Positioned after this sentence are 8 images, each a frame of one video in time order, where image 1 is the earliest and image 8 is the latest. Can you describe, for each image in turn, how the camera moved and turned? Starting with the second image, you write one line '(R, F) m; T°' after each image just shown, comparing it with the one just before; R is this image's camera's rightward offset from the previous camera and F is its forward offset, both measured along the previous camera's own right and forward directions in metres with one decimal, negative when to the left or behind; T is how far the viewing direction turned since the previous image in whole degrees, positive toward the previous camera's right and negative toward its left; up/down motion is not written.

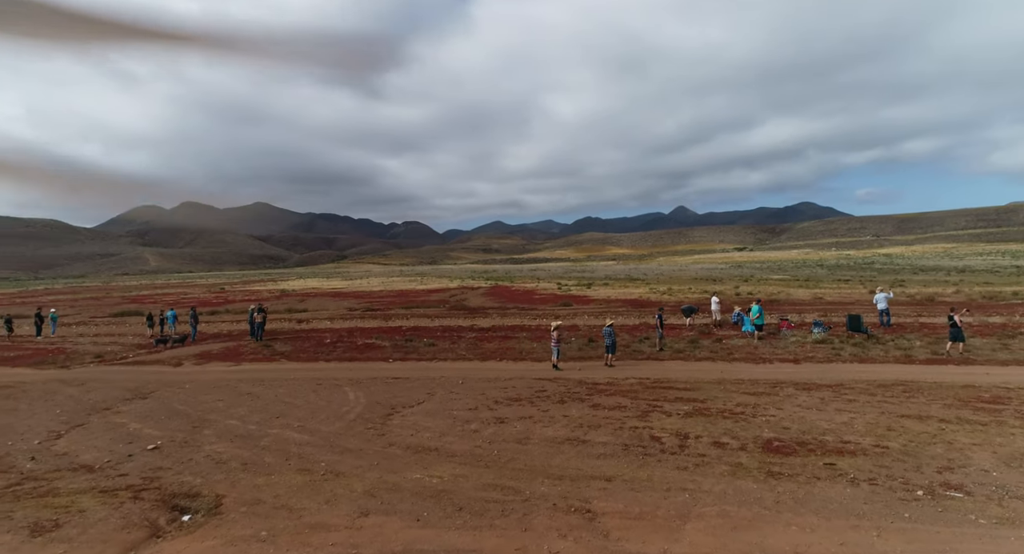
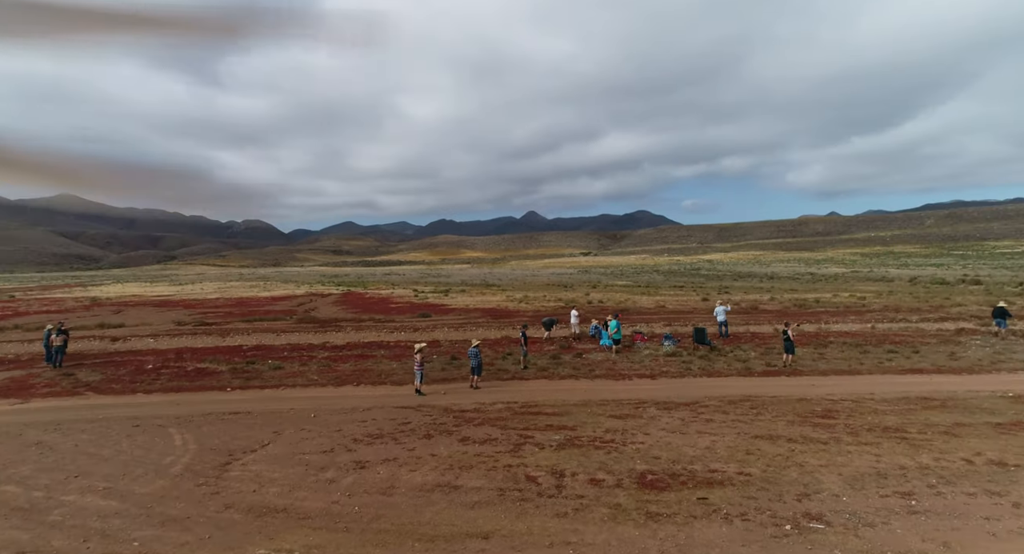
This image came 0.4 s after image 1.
(-0.2, +1.0) m; +13°
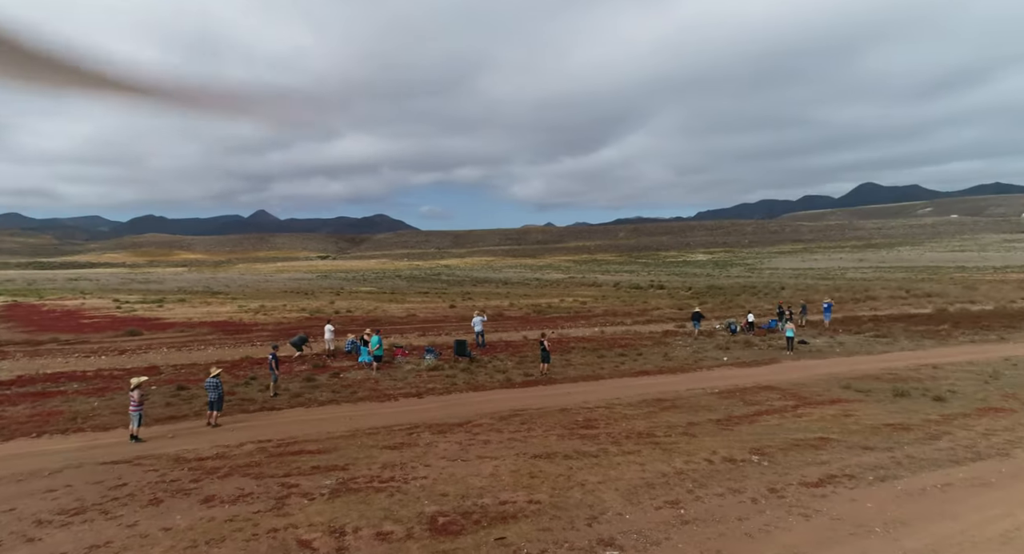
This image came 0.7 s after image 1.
(-0.5, +1.4) m; +23°
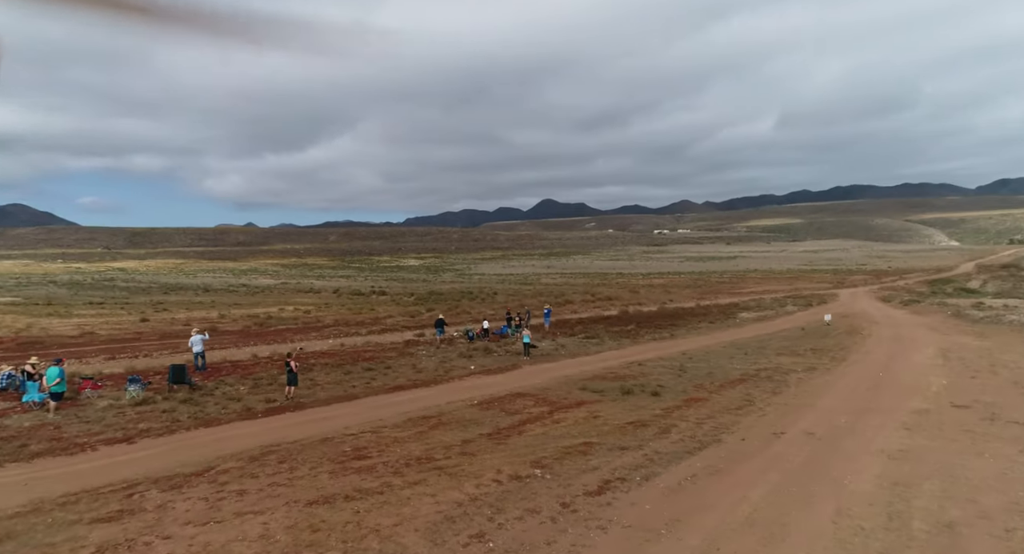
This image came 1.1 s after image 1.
(-1.2, +1.4) m; +25°
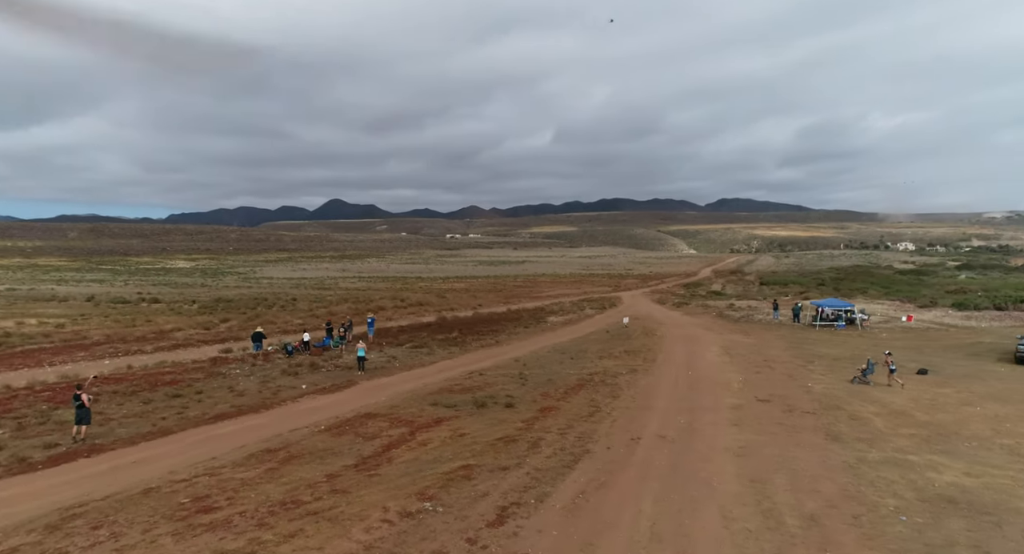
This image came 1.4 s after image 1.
(-1.9, +1.2) m; +18°
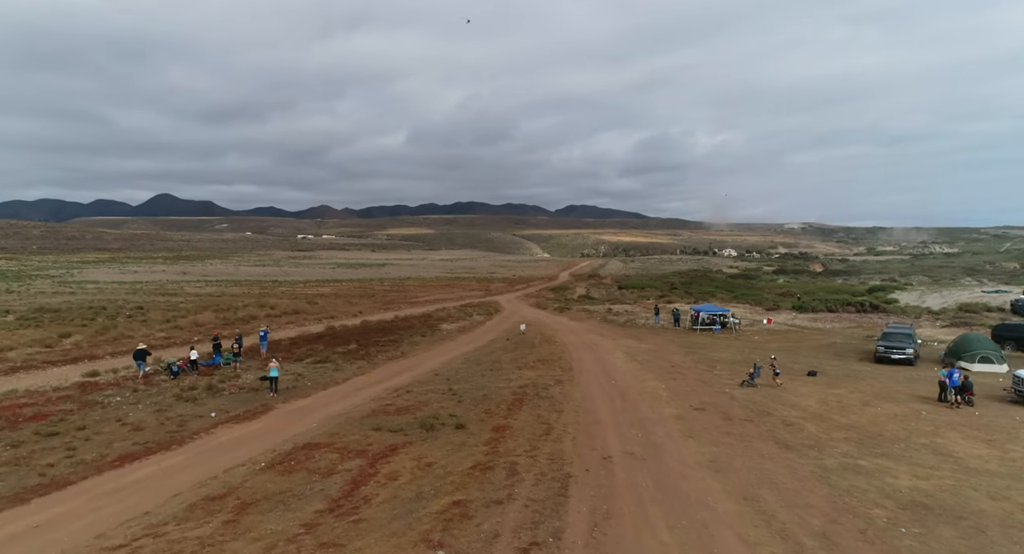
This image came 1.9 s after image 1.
(-3.0, +1.2) m; +13°
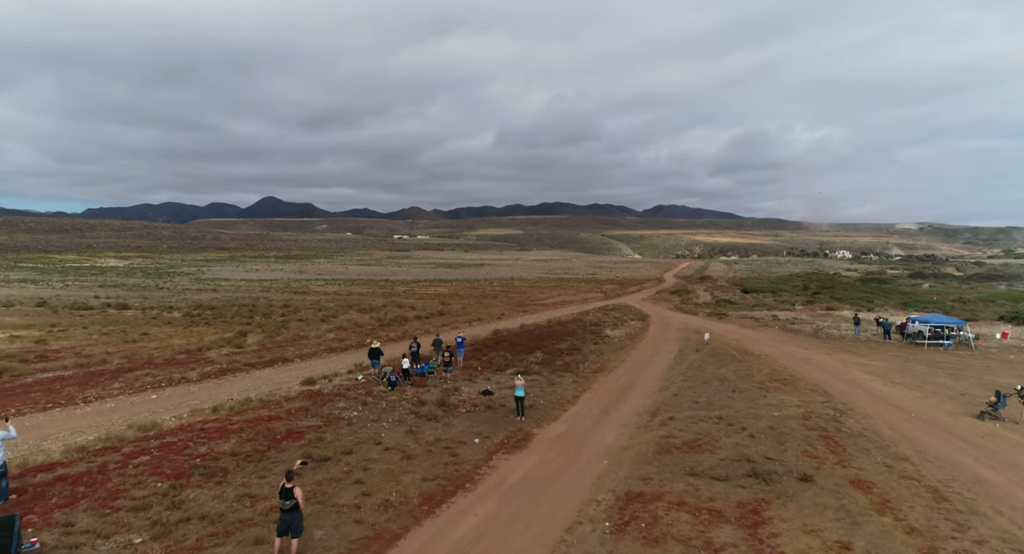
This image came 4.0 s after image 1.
(-6.8, +3.9) m; -8°
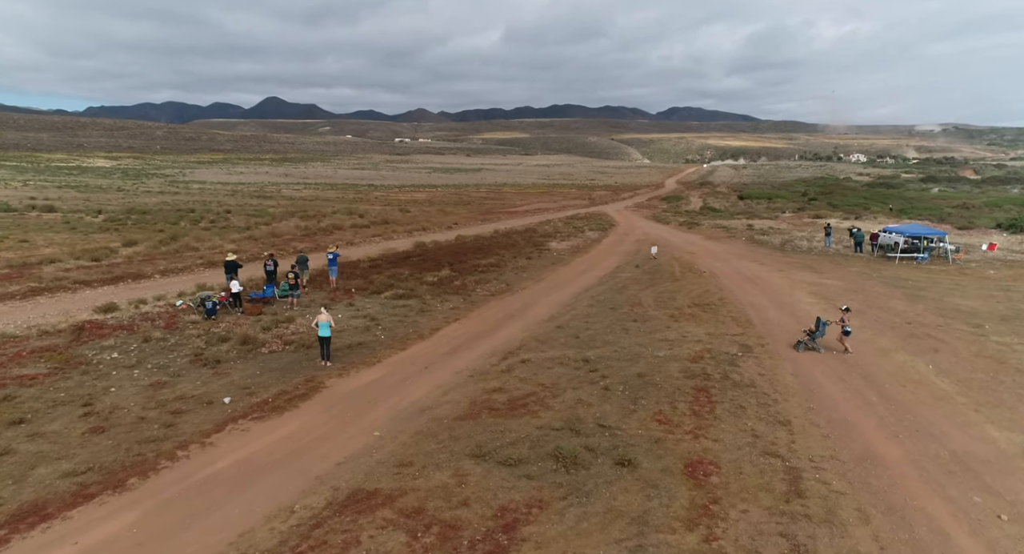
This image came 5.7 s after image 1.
(+5.4, +5.2) m; -1°
